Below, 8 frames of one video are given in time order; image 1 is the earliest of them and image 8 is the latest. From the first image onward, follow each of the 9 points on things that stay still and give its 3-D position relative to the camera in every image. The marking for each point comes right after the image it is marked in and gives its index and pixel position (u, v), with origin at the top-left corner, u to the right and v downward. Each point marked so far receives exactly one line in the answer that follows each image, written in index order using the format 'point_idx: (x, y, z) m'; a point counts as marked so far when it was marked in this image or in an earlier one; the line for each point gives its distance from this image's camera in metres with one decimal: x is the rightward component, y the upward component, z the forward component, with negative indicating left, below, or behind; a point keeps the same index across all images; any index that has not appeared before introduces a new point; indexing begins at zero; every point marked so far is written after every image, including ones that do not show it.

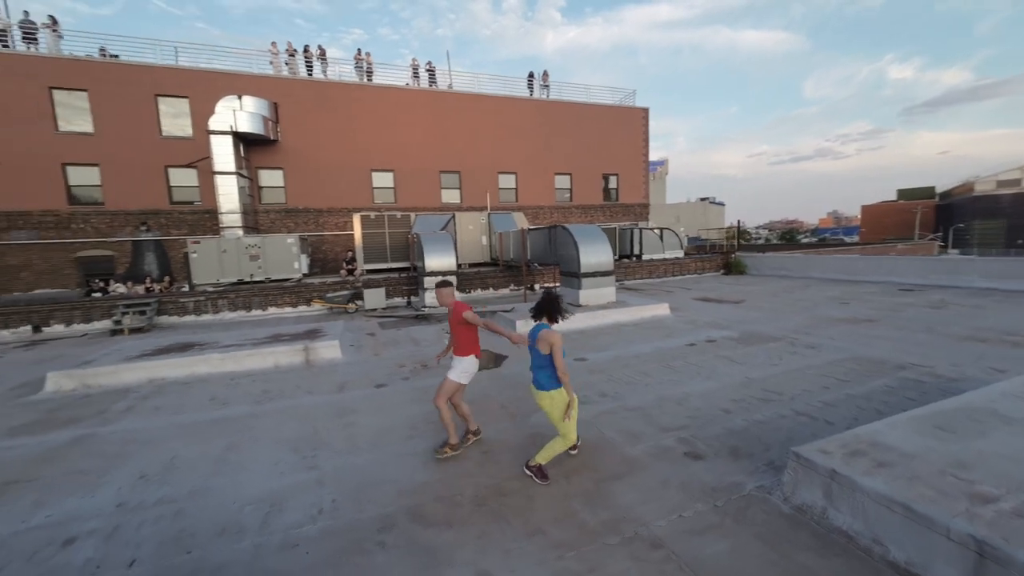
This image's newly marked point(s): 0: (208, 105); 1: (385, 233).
0: (-13.0, +7.8, +17.0) m
1: (-4.9, +2.1, +15.3) m
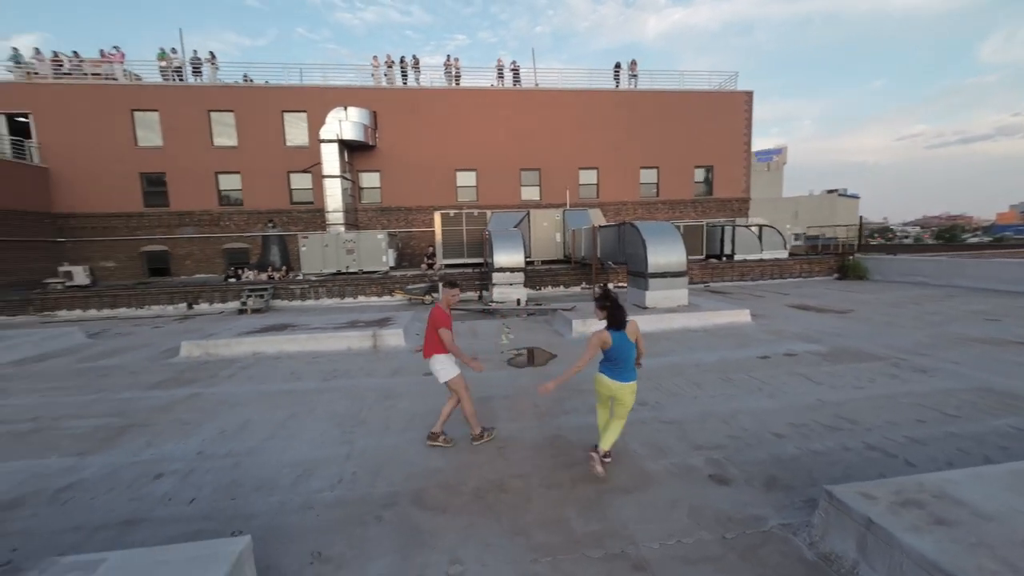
0: (-9.4, +8.3, +19.4) m
1: (-2.0, +2.3, +16.1) m
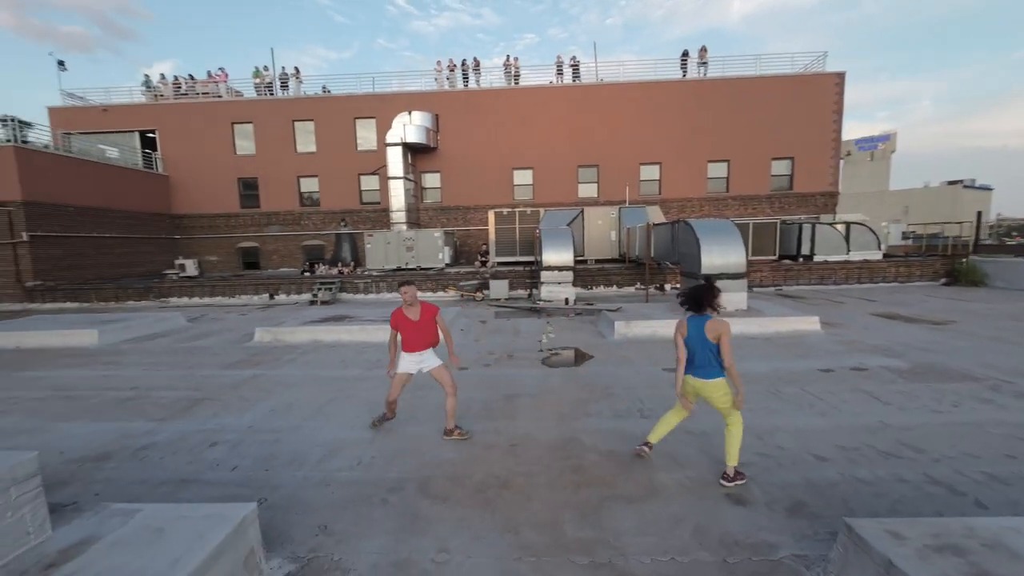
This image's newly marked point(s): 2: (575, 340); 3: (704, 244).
0: (-6.5, +8.6, +20.6) m
1: (+0.2, +2.4, +16.2) m
2: (+1.3, -1.1, +8.4) m
3: (+4.3, +1.0, +9.0) m
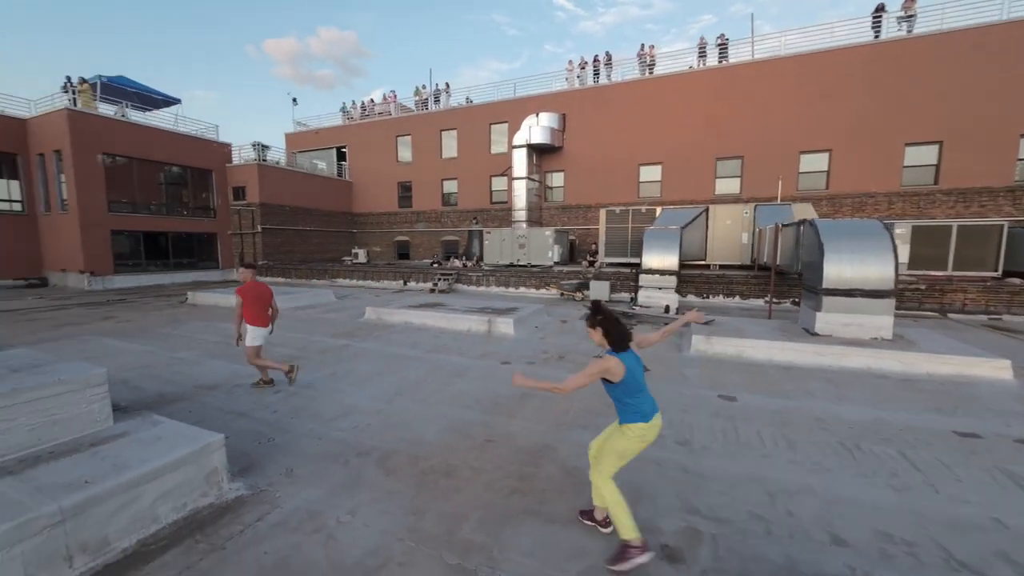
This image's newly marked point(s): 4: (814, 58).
0: (+0.3, +8.9, +21.7) m
1: (+4.5, +2.3, +15.4) m
2: (+2.5, -1.2, +7.7) m
3: (+5.7, +0.7, +7.1) m
4: (+12.6, +9.6, +16.6) m
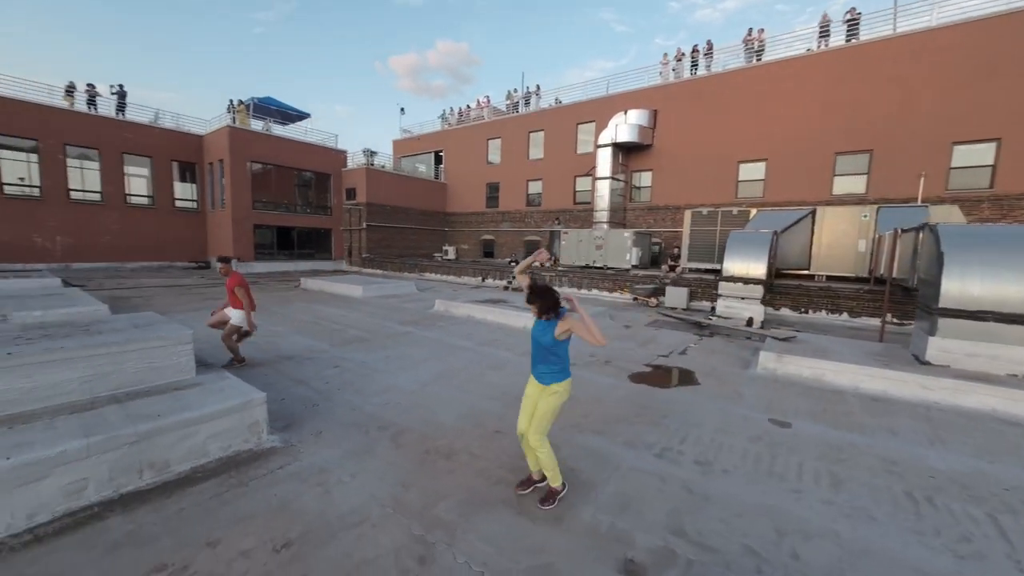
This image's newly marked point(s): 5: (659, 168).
0: (+5.0, +8.7, +21.2) m
1: (+7.2, +2.0, +14.1) m
2: (+3.4, -1.3, +7.1) m
3: (+6.4, +0.4, +5.8) m
4: (+15.8, +8.8, +13.4) m
5: (+7.3, +6.0, +19.9) m
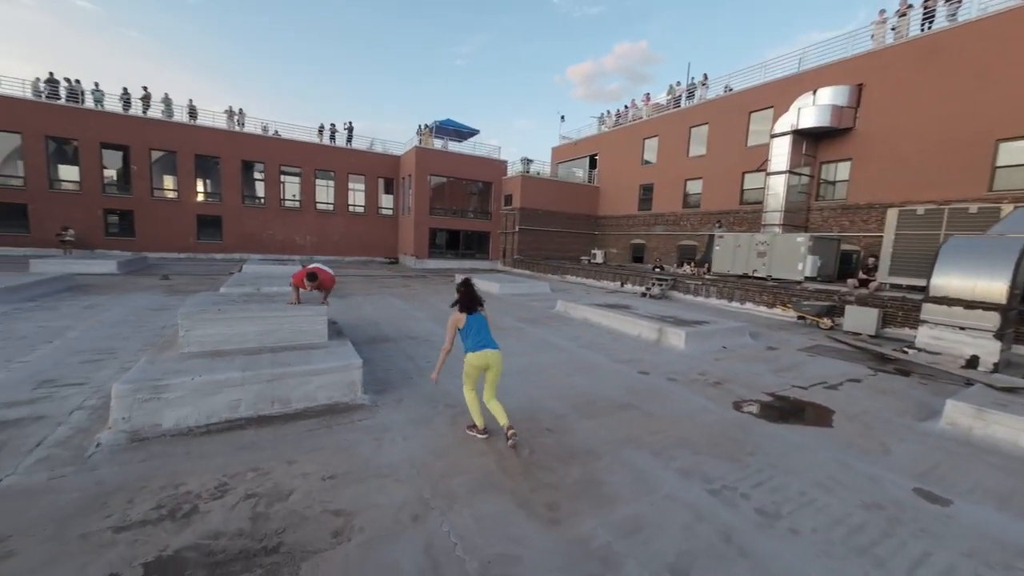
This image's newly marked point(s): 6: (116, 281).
0: (+12.3, +8.0, +17.9) m
1: (+11.2, +1.4, +10.4) m
2: (+4.7, -1.6, +5.5) m
3: (+7.2, 0.0, +3.1) m
4: (+19.2, +7.7, +6.5) m
5: (+13.8, +5.2, +15.8) m
6: (-12.7, +0.2, +12.8) m
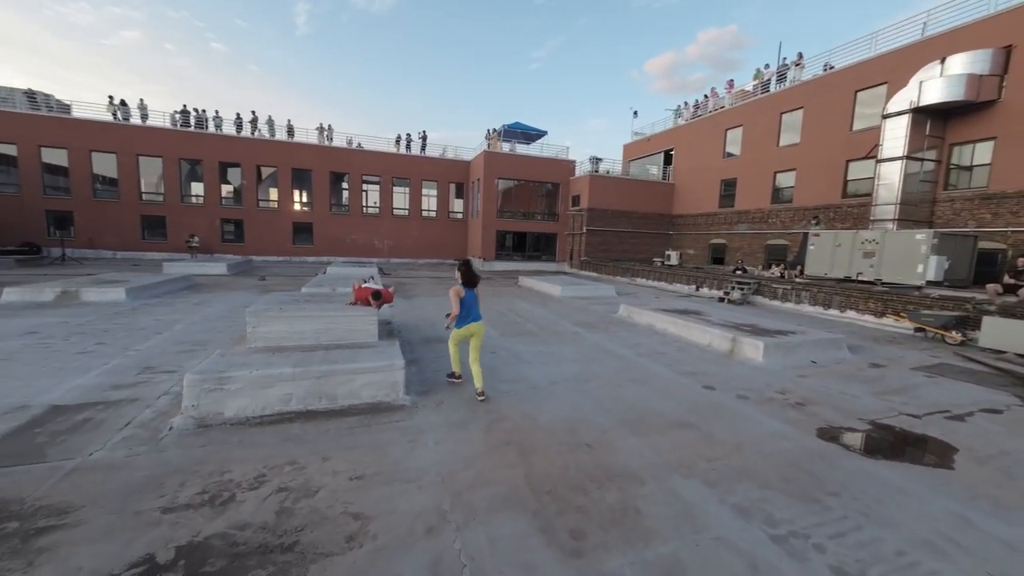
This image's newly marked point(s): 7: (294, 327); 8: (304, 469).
0: (+15.0, +7.8, +15.2) m
1: (+12.5, +1.2, +8.1) m
2: (+5.2, -1.7, +4.4) m
3: (+7.2, -0.1, +1.6) m
4: (+19.8, +7.5, +2.8) m
5: (+16.1, +5.0, +12.9) m
6: (-10.6, +0.3, +14.7) m
7: (-2.9, -0.5, +5.2) m
8: (-1.8, -1.5, +3.4) m
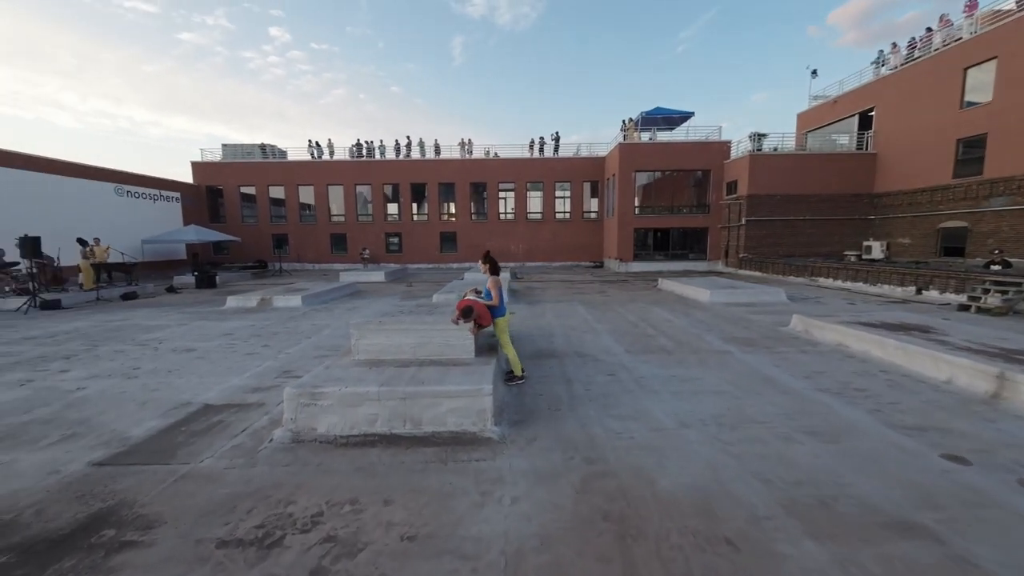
0: (+18.7, +7.8, +8.3) m
1: (+13.9, +1.2, +2.4) m
2: (+5.8, -1.8, +1.5) m
3: (+6.7, -0.2, -1.8) m
4: (+18.8, +7.5, -5.0) m
5: (+18.9, +5.0, +5.7) m
6: (-5.5, 0.0, +16.7) m
7: (-1.5, -0.7, +5.1) m
8: (-1.1, -1.7, +3.0) m
